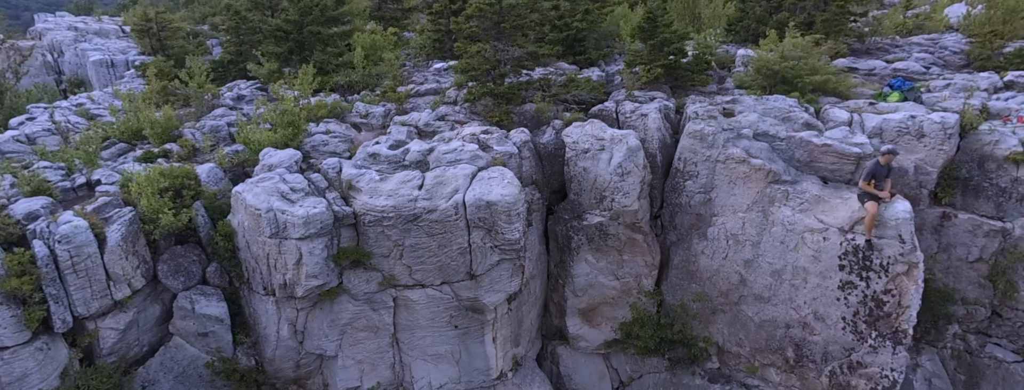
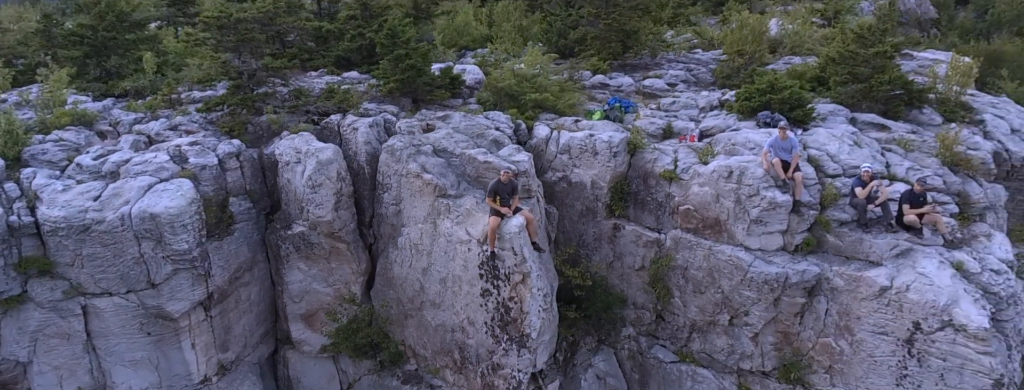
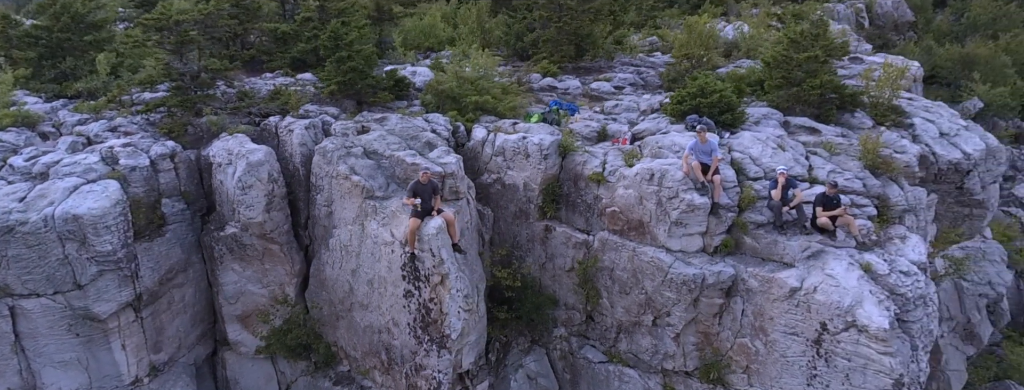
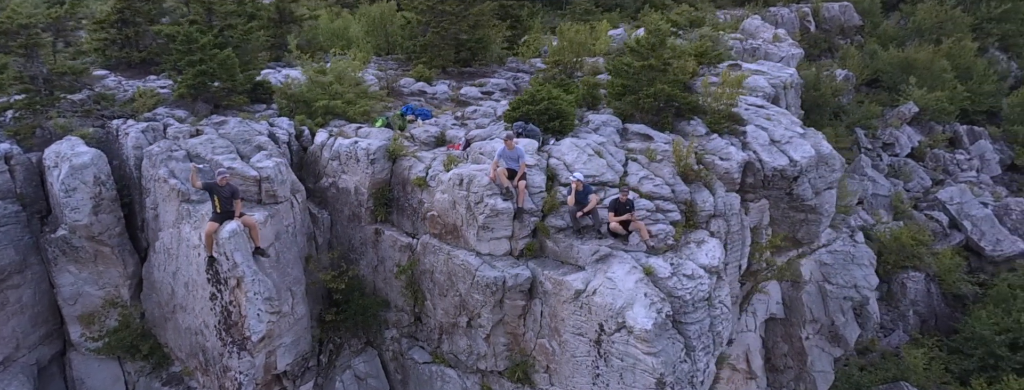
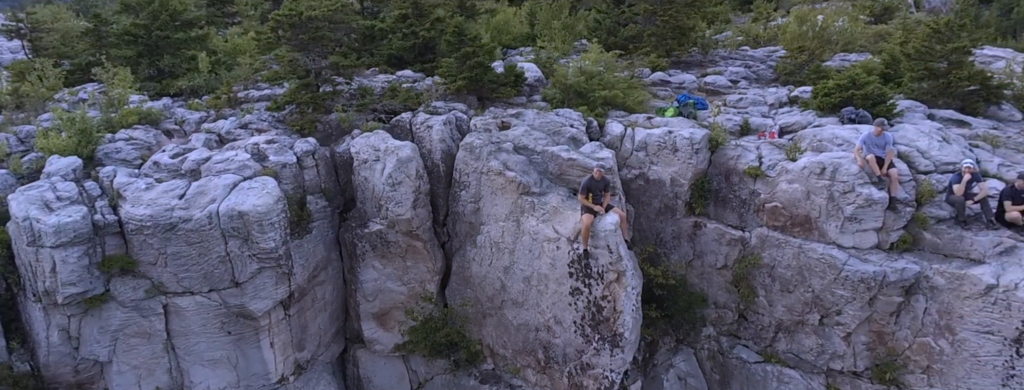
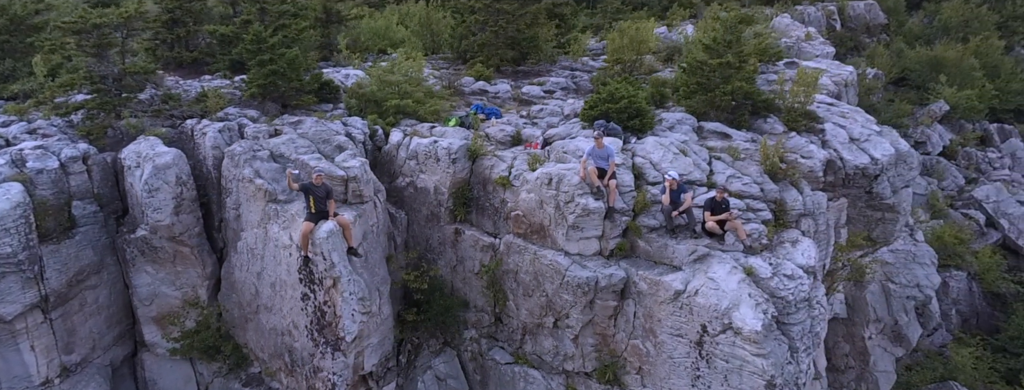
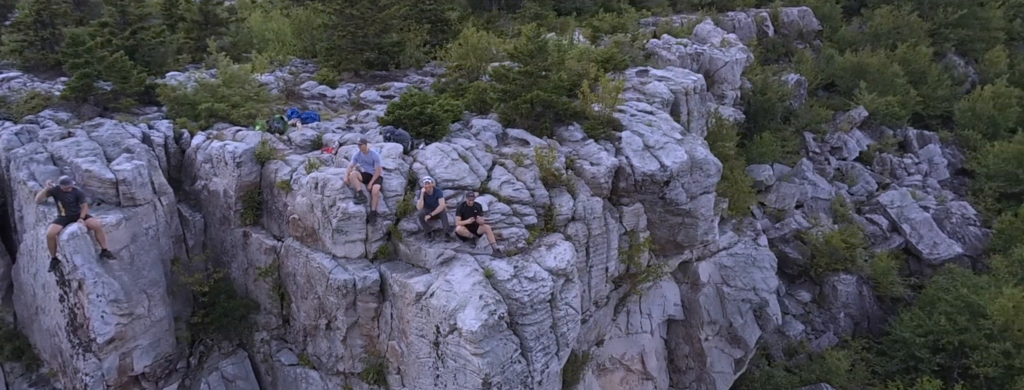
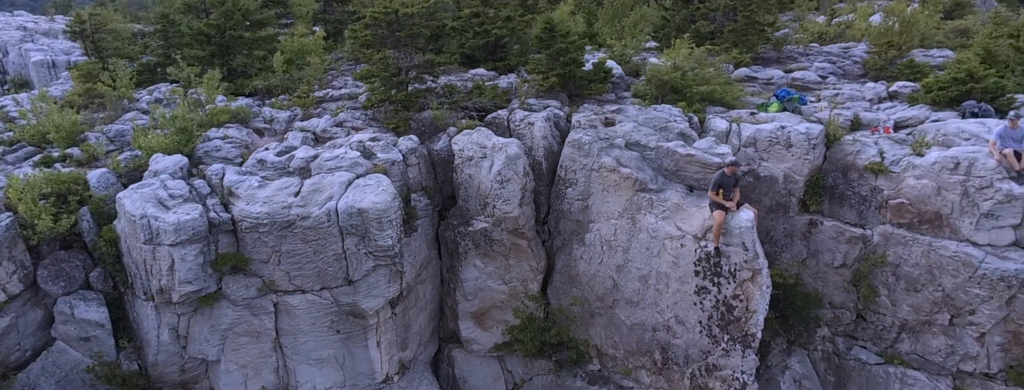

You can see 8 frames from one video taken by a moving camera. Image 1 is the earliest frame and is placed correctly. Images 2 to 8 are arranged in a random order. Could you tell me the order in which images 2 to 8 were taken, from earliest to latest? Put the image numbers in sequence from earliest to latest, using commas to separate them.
8, 5, 2, 3, 6, 4, 7
